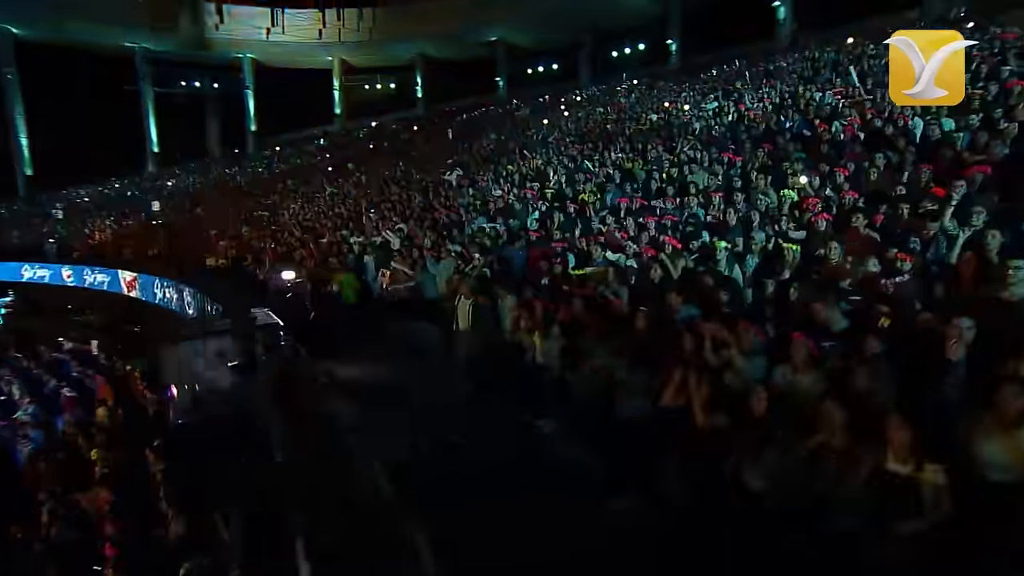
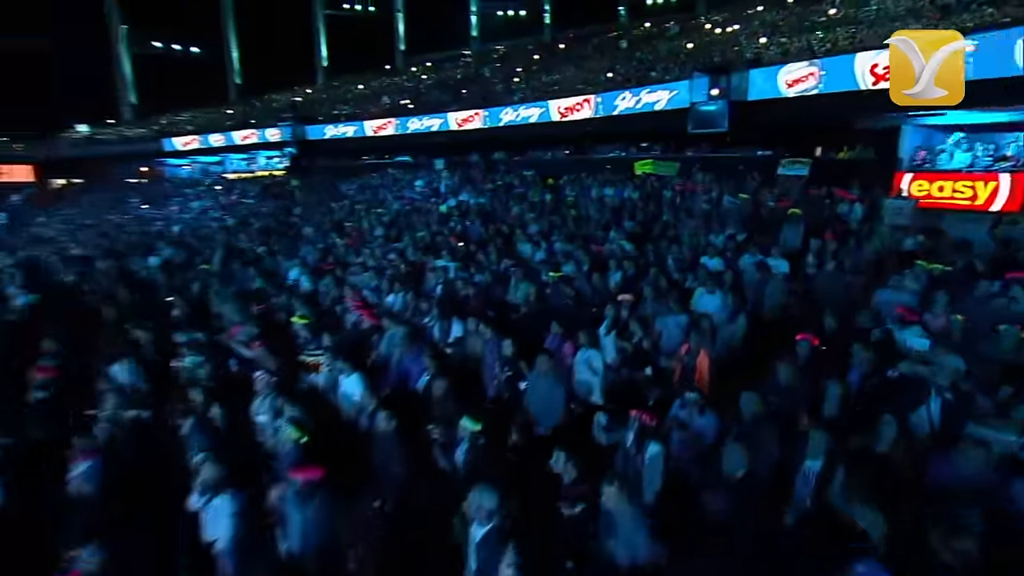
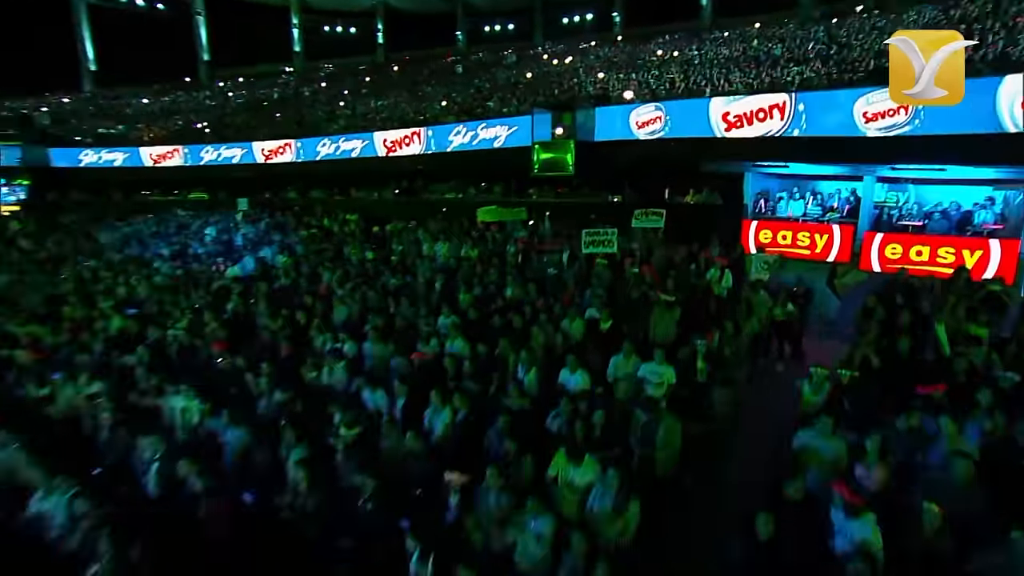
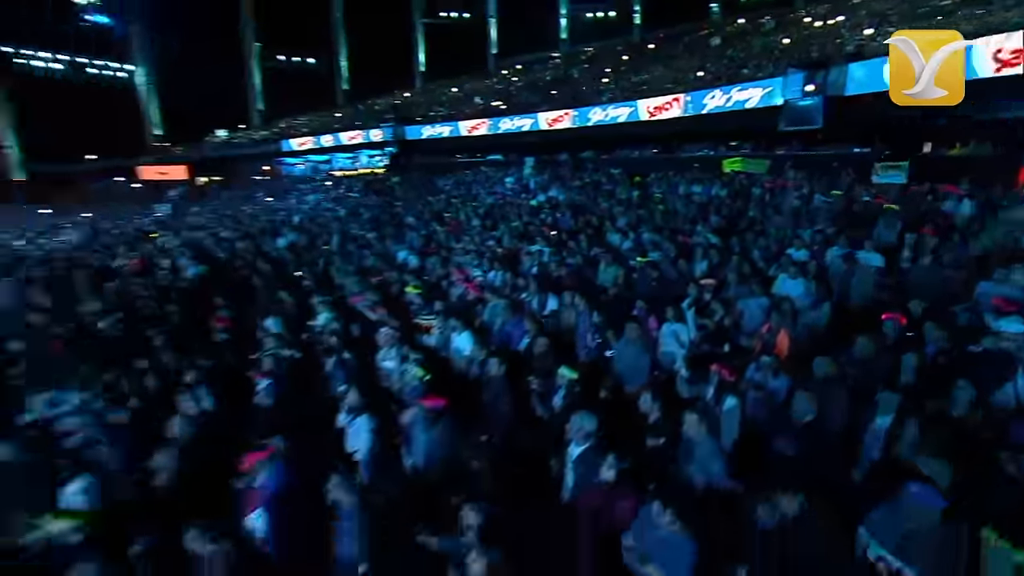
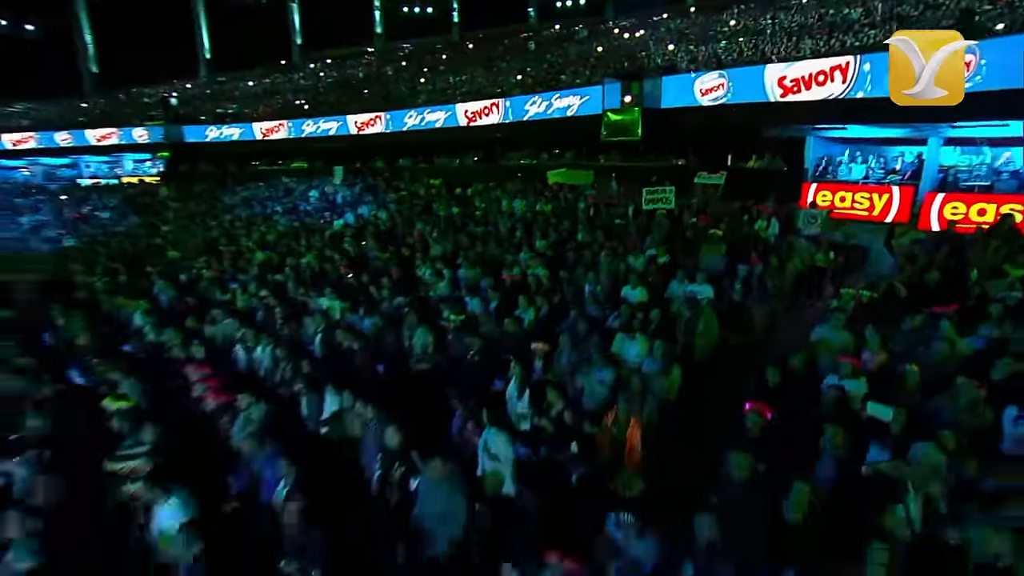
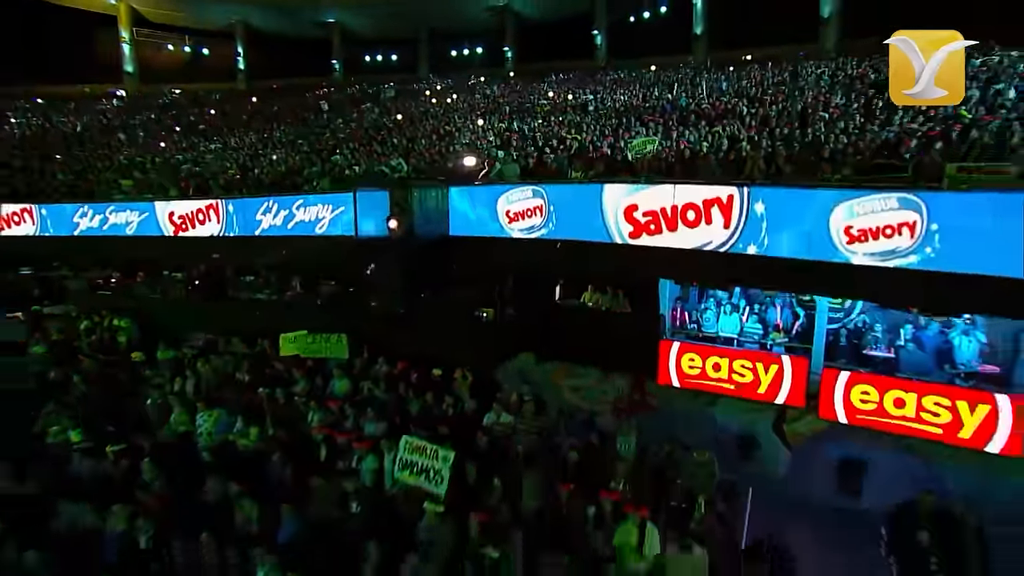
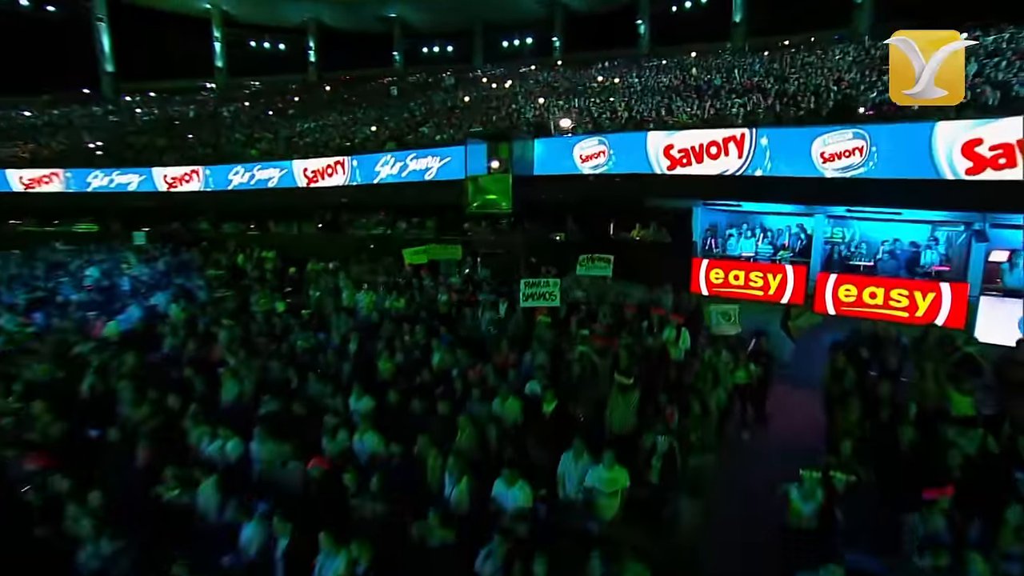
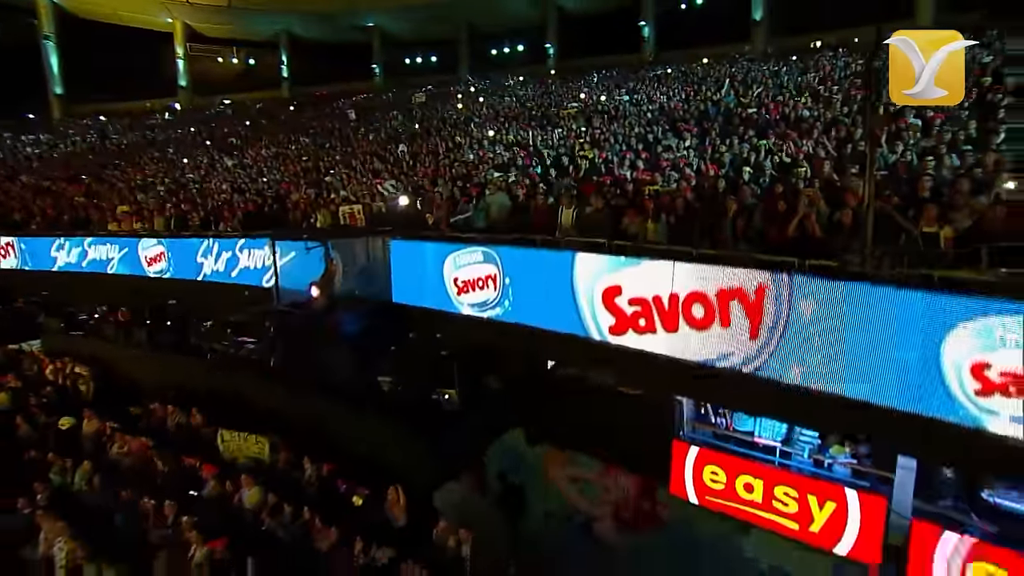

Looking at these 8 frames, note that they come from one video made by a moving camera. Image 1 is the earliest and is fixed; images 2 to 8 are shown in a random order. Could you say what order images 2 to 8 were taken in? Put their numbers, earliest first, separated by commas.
8, 6, 7, 3, 5, 2, 4
